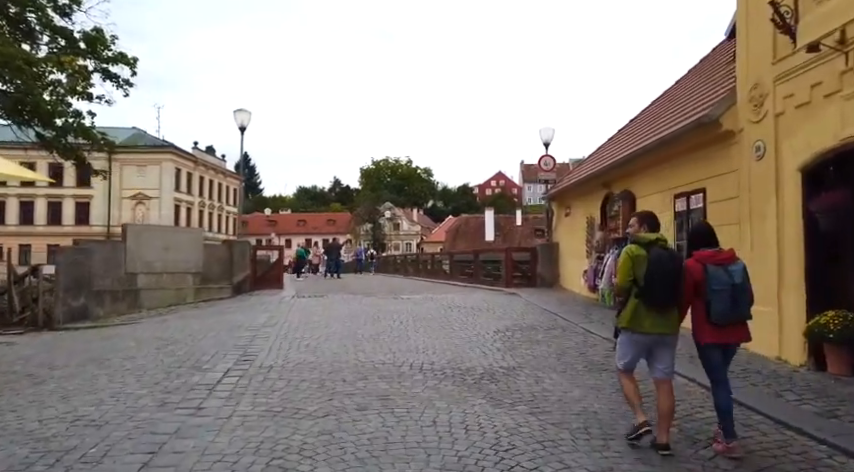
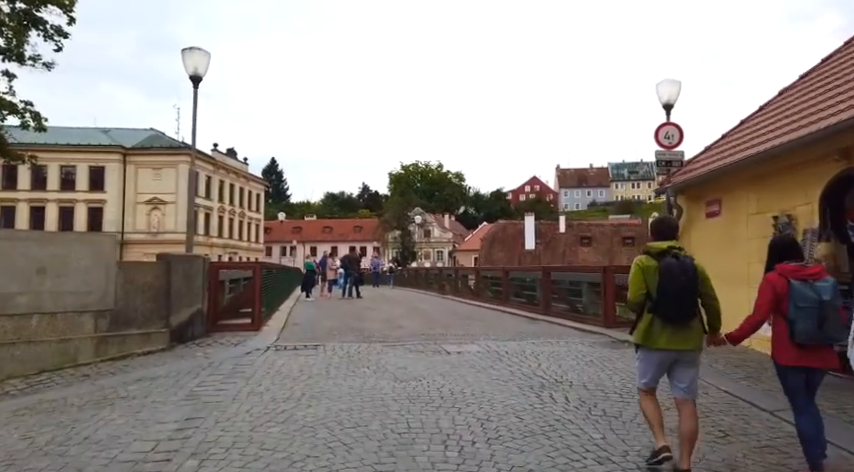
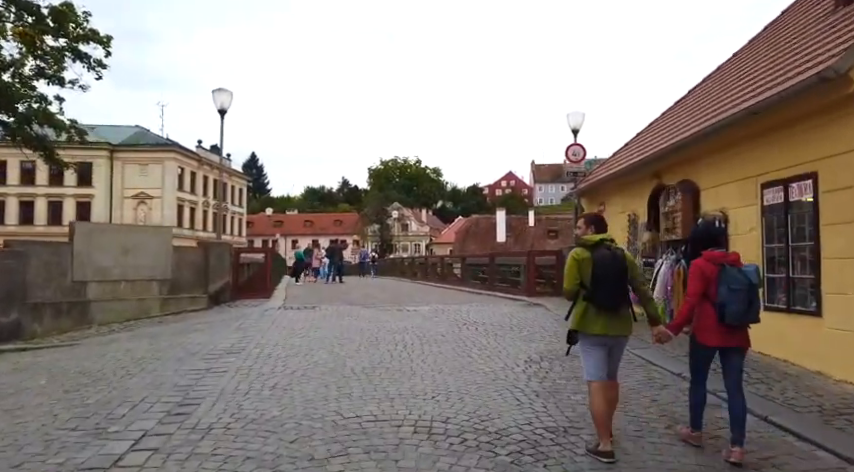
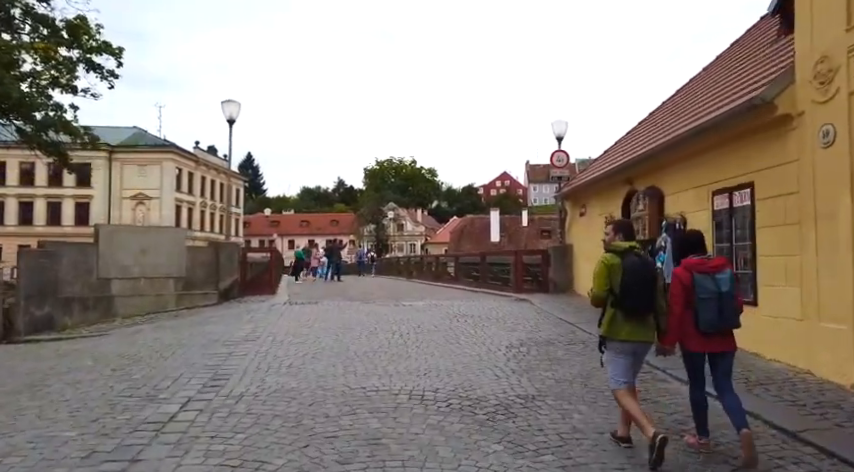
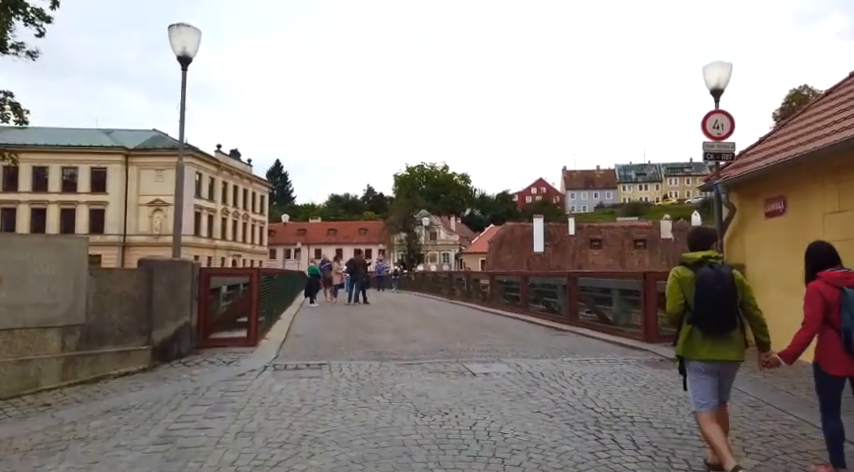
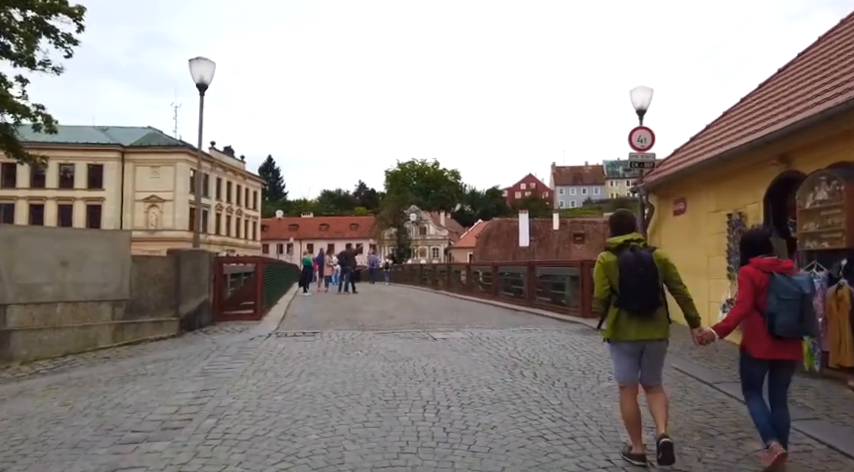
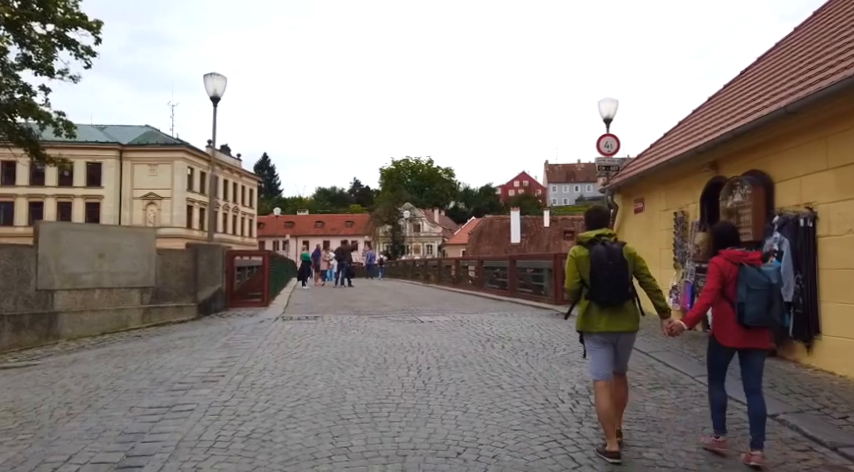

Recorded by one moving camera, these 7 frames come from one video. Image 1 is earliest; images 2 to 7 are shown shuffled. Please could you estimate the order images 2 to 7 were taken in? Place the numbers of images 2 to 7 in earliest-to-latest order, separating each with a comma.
4, 3, 7, 6, 2, 5
